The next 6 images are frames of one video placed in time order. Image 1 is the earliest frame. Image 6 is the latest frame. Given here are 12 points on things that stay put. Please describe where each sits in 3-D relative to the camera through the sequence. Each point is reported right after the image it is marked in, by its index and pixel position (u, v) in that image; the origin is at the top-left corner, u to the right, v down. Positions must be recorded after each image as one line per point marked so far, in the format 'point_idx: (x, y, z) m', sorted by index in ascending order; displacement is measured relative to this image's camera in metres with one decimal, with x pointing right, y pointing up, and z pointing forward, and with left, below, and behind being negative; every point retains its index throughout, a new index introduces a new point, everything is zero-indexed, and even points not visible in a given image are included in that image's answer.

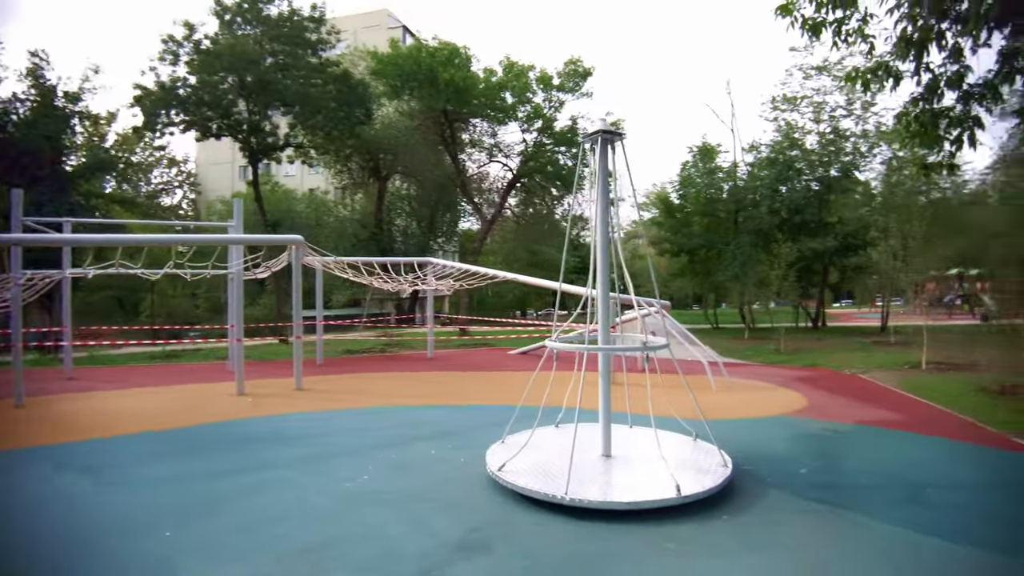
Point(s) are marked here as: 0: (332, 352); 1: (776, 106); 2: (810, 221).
0: (-3.3, -1.2, +13.6) m
1: (+5.5, +3.7, +15.1) m
2: (+7.1, +1.6, +17.1) m
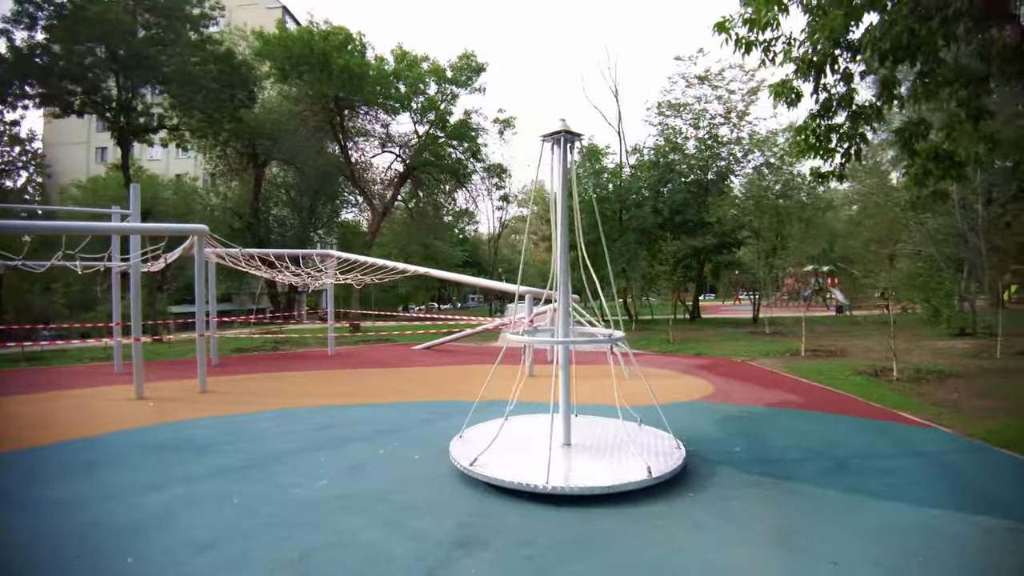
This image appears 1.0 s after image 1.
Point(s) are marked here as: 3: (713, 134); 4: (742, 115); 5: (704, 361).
0: (-5.2, -1.1, +12.8) m
1: (+3.3, +3.8, +15.8) m
2: (+4.4, +1.7, +18.0) m
3: (+5.1, +3.8, +18.1) m
4: (+5.1, +3.8, +16.0) m
5: (+3.0, -1.1, +11.2) m
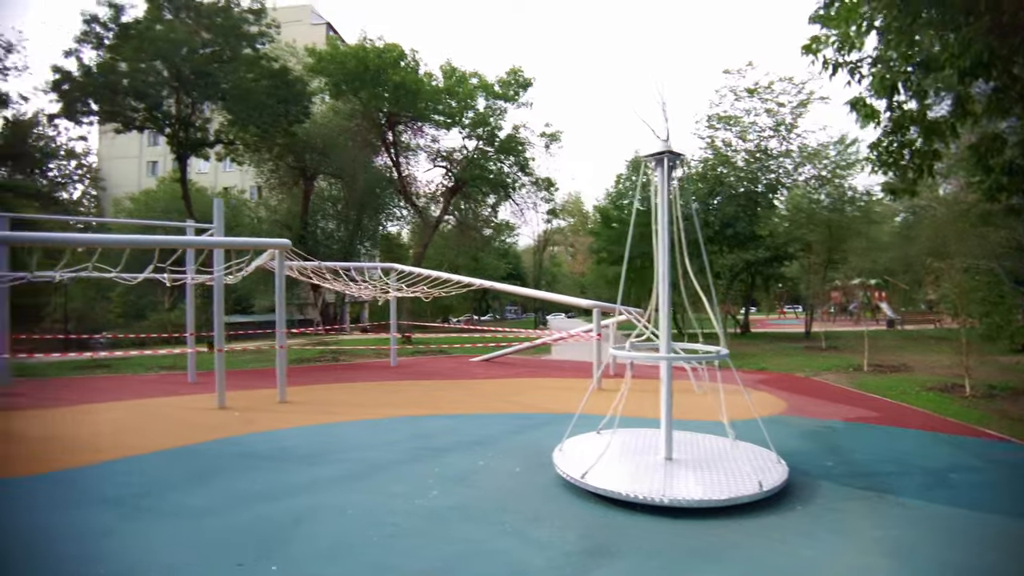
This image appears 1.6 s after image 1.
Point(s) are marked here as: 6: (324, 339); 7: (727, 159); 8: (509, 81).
0: (-4.3, -1.3, +13.1) m
1: (+4.3, +3.5, +15.8) m
2: (+5.5, +1.3, +17.9) m
3: (+6.2, +3.5, +18.0) m
4: (+6.1, +3.5, +15.9) m
5: (+3.8, -1.4, +11.1) m
6: (-4.6, -1.2, +17.7) m
7: (+5.4, +3.2, +18.4) m
8: (-0.1, +5.5, +19.3) m
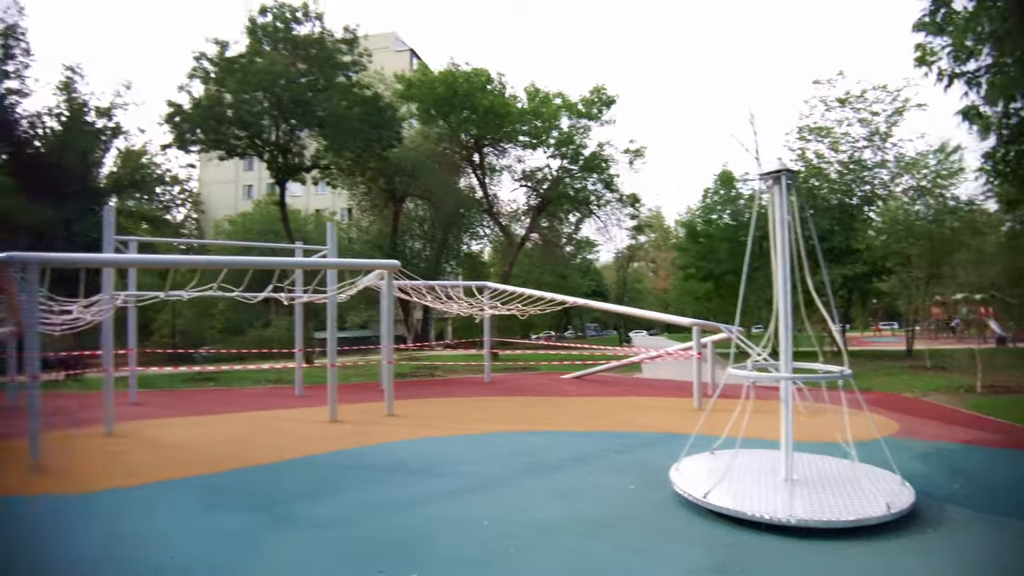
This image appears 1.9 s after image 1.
0: (-2.7, -1.6, +13.5) m
1: (+6.1, +3.2, +15.4) m
2: (+7.6, +1.0, +17.3) m
3: (+8.2, +3.1, +17.4) m
4: (+7.9, +3.2, +15.3) m
5: (+5.1, -1.6, +10.7) m
6: (-2.6, -1.6, +18.1) m
7: (+7.4, +2.8, +17.9) m
8: (+2.1, +5.0, +19.4) m
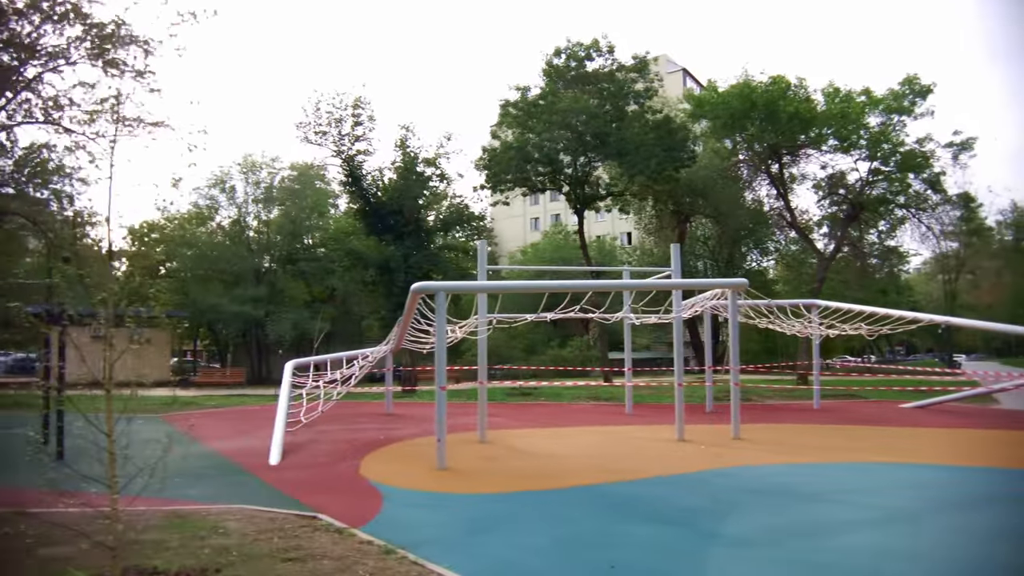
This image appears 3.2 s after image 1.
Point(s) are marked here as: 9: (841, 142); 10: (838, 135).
0: (+2.8, -2.0, +13.4) m
1: (+11.6, +3.1, +12.3) m
2: (+13.7, +0.8, +13.5) m
3: (+14.3, +3.0, +13.4) m
4: (+13.3, +3.1, +11.6) m
5: (+9.2, -1.6, +8.1) m
6: (+4.6, -2.2, +17.7) m
7: (+13.8, +2.7, +14.1) m
8: (+9.2, +4.6, +17.5) m
9: (+8.4, +3.9, +19.5) m
10: (+8.3, +4.0, +19.3) m
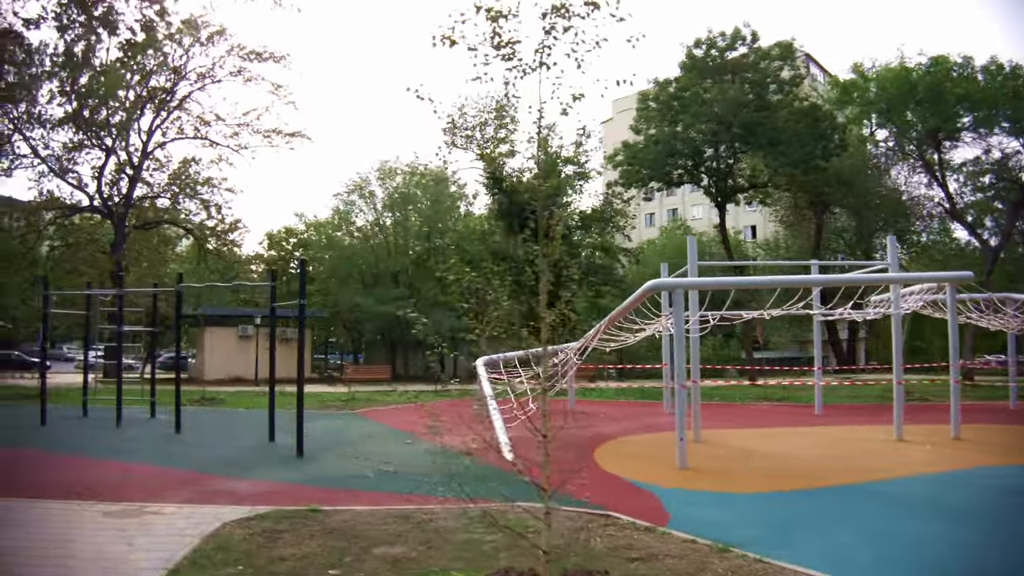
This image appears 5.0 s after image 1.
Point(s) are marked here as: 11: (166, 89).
0: (+5.5, -1.9, +12.9) m
1: (+14.0, +3.3, +10.6) m
2: (+16.3, +1.1, +11.6) m
3: (+16.8, +3.3, +11.4) m
4: (+15.5, +3.4, +9.8) m
5: (+11.1, -1.5, +6.7) m
6: (+7.8, -2.0, +16.9) m
7: (+16.3, +3.0, +12.2) m
8: (+12.2, +4.8, +16.1) m
9: (+11.7, +4.1, +18.2) m
10: (+11.5, +4.2, +18.0) m
11: (-8.9, +5.1, +18.8) m
